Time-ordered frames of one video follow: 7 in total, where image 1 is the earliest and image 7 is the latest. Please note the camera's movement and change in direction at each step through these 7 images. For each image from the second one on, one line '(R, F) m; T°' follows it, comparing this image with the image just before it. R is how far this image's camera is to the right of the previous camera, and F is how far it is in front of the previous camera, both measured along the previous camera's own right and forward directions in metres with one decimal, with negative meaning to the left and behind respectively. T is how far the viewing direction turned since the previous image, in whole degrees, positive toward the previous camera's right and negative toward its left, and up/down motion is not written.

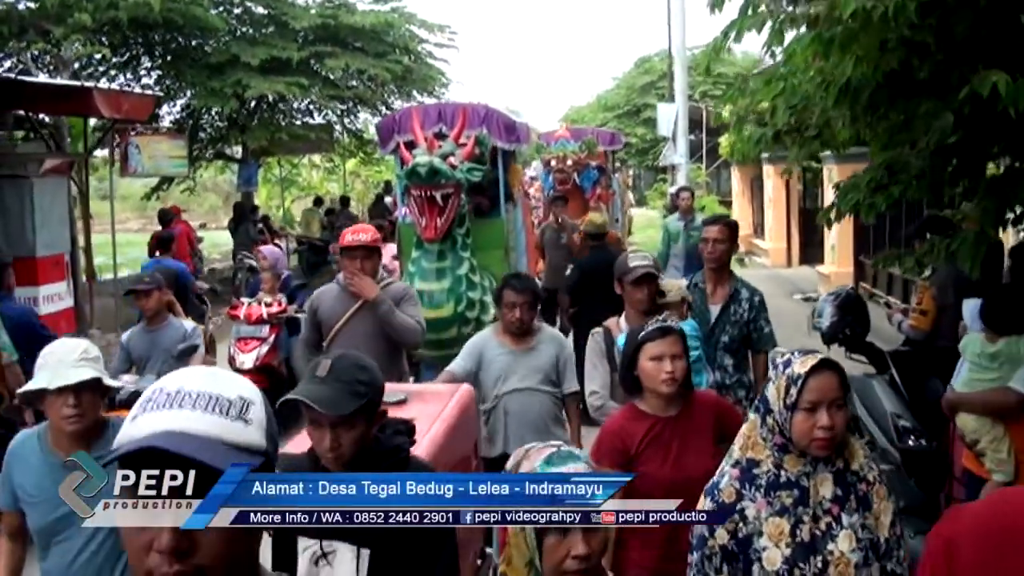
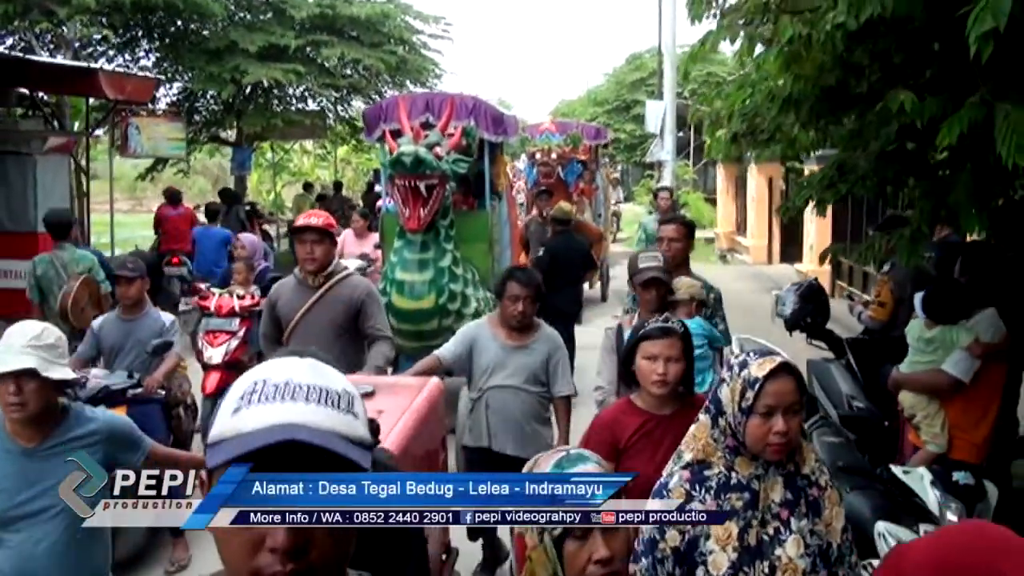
(0.0, -0.4) m; +1°
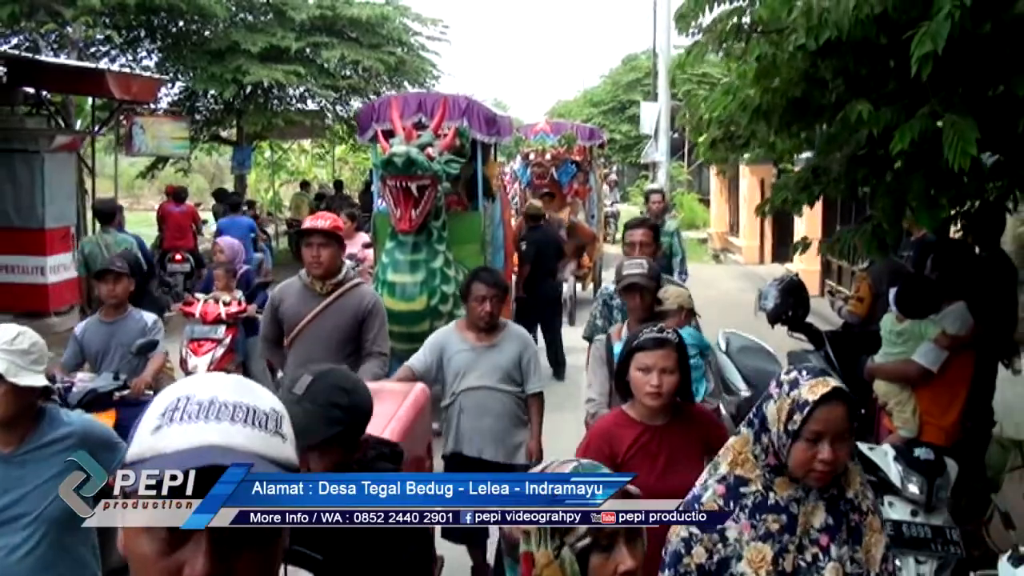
(0.0, -0.3) m; 0°
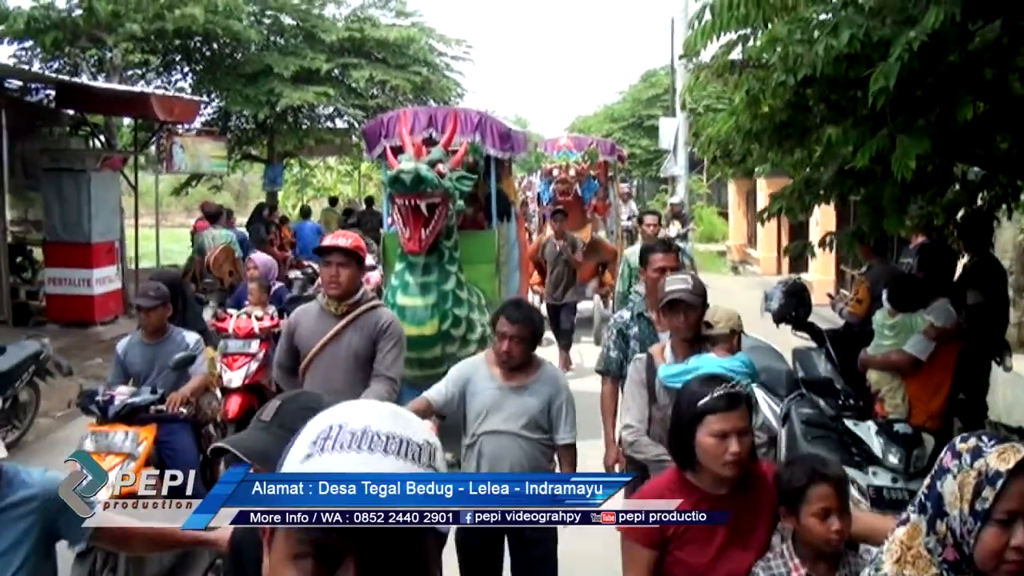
(0.0, -0.5) m; -1°
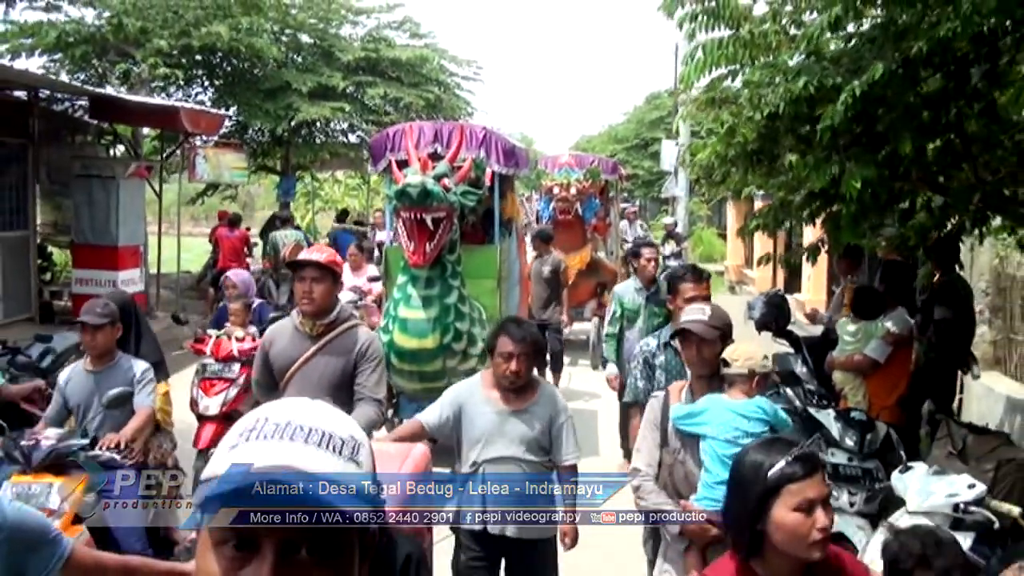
(0.0, -0.6) m; 0°
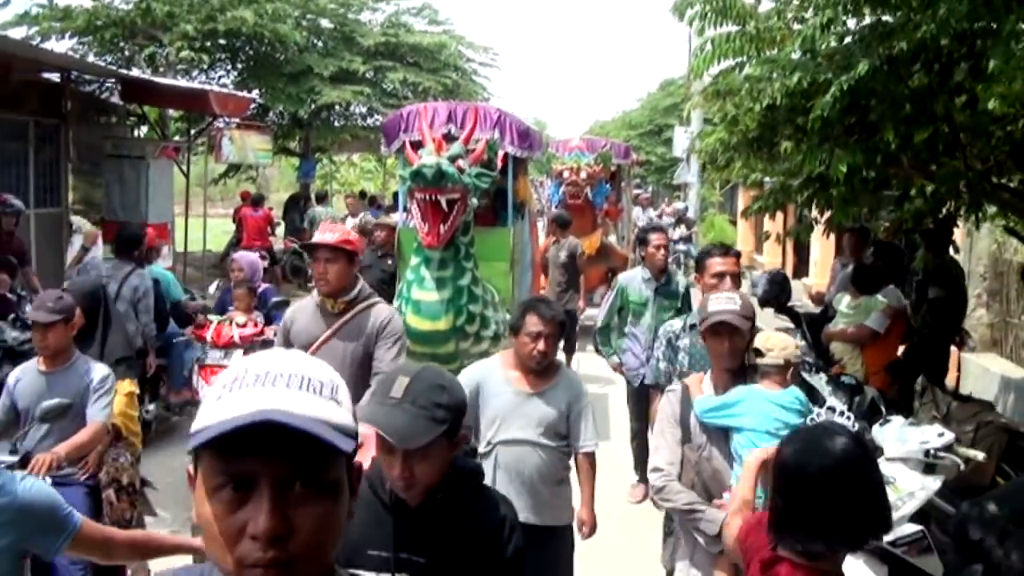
(0.0, -0.4) m; -1°
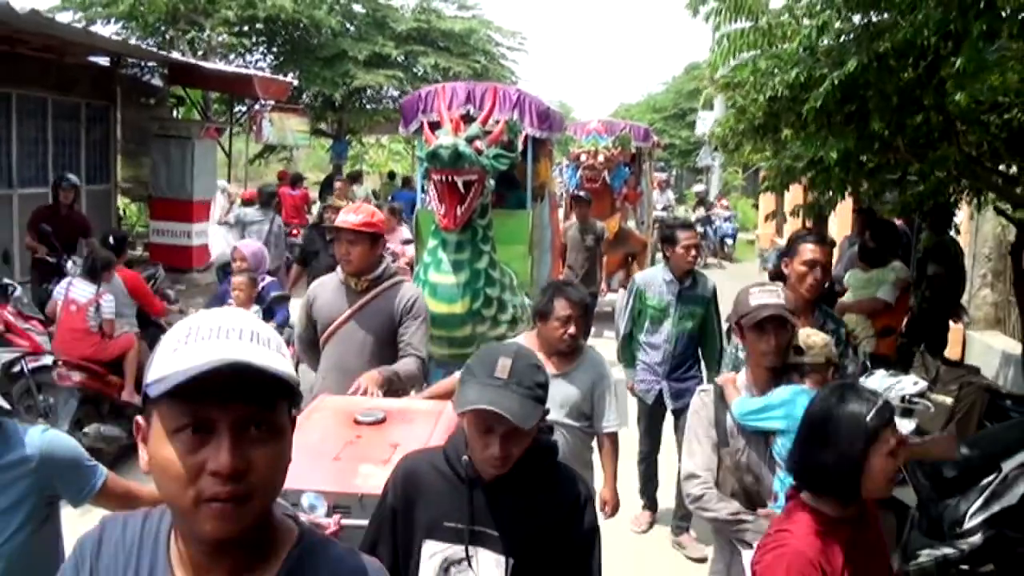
(0.0, -0.6) m; -1°
